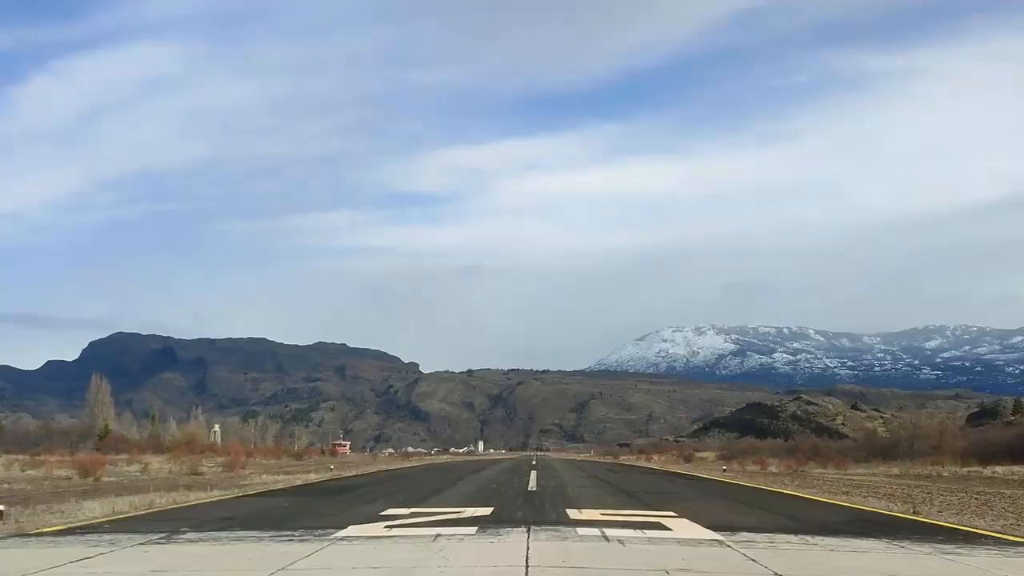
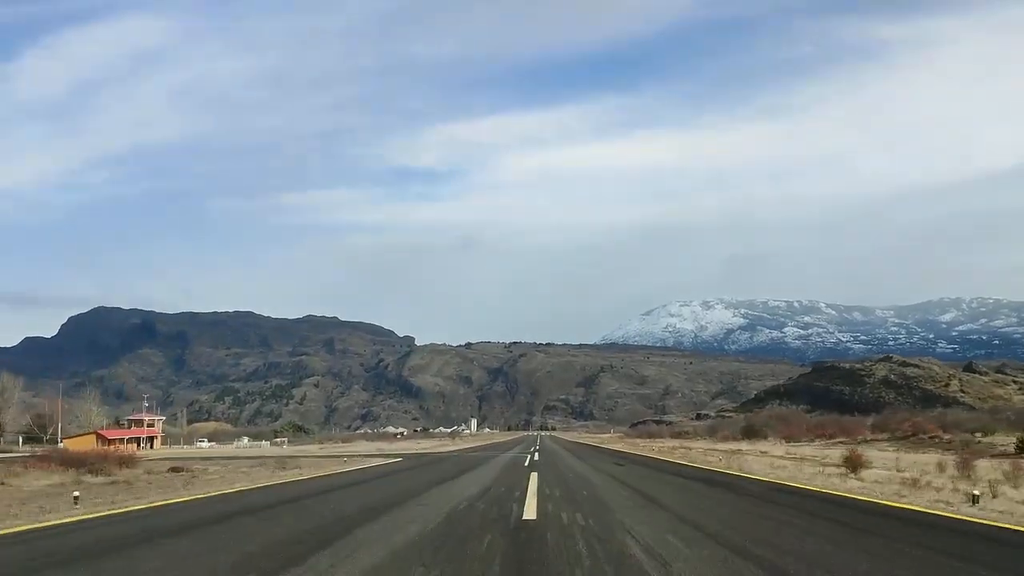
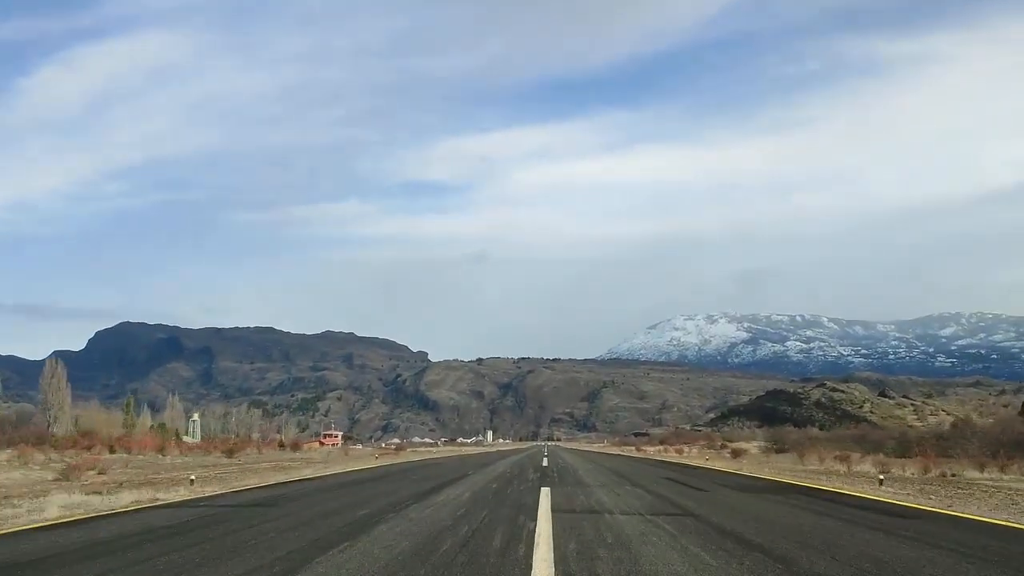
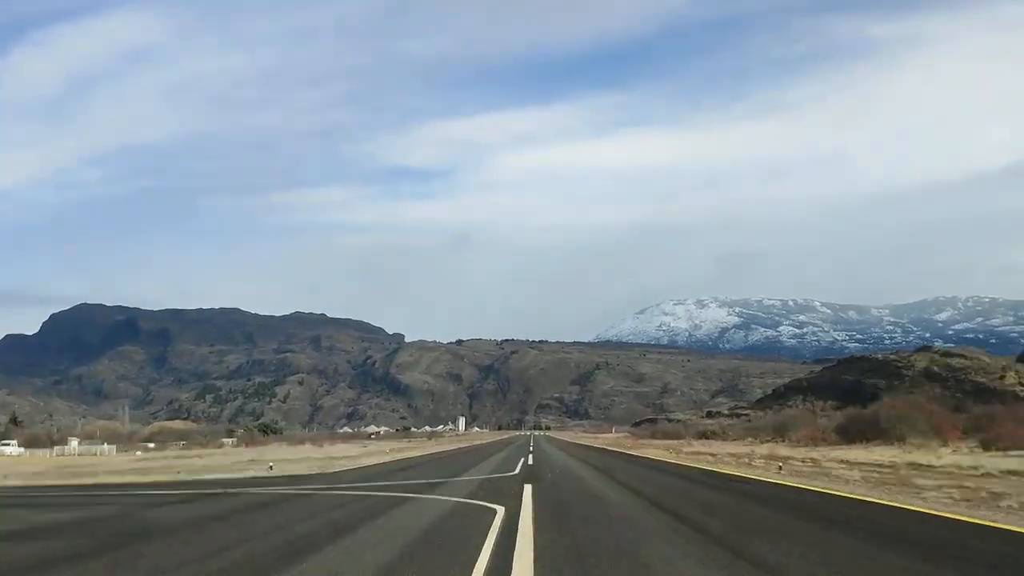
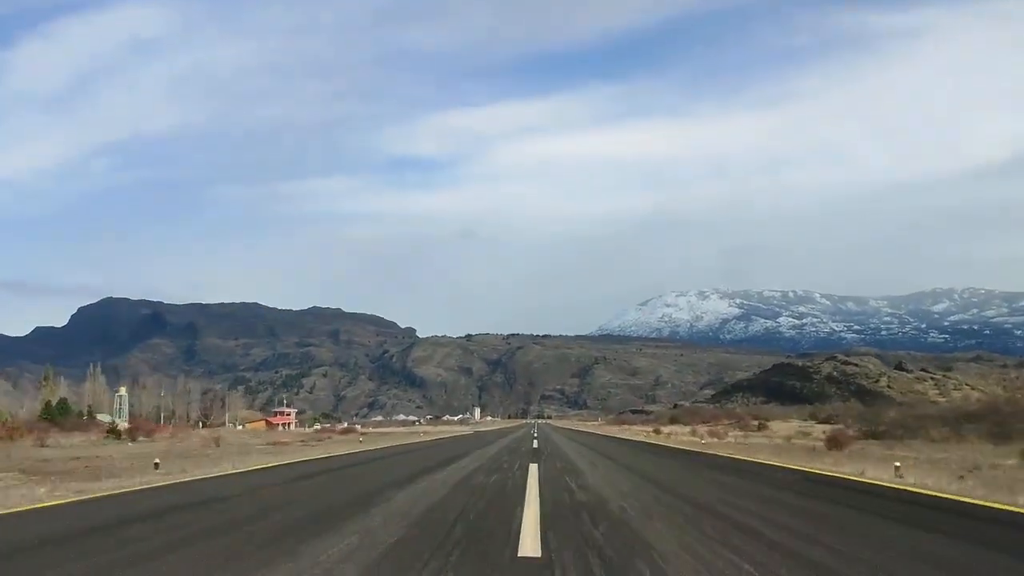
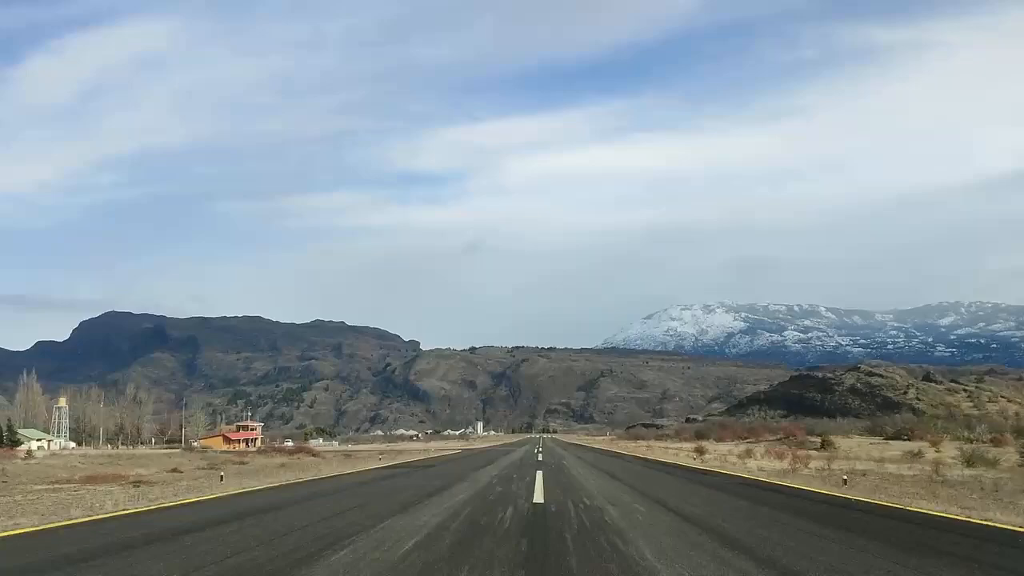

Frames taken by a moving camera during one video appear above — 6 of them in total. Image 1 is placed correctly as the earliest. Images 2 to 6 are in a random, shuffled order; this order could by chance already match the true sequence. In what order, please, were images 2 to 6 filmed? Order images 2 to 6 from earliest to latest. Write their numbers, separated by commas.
3, 5, 6, 2, 4
